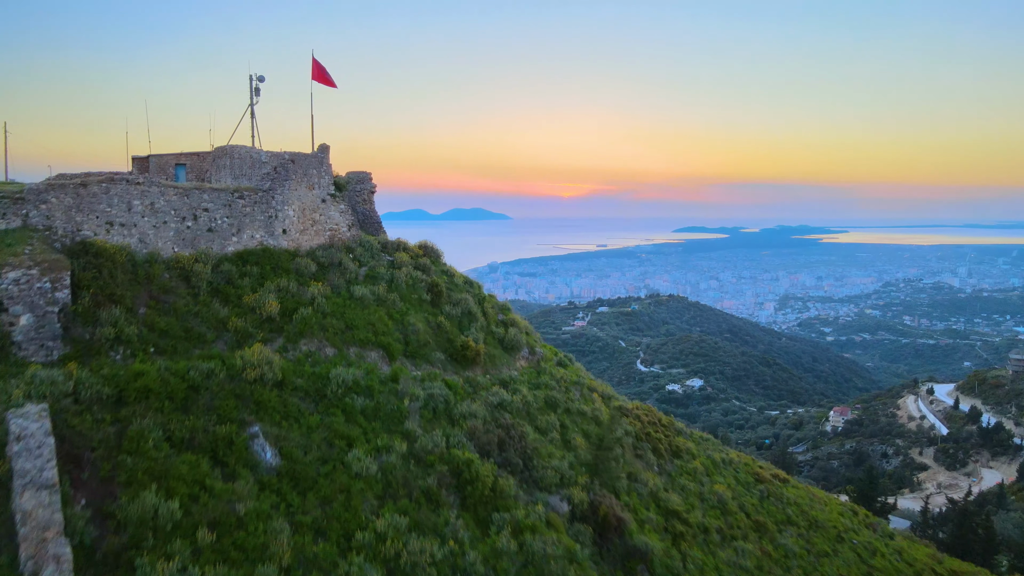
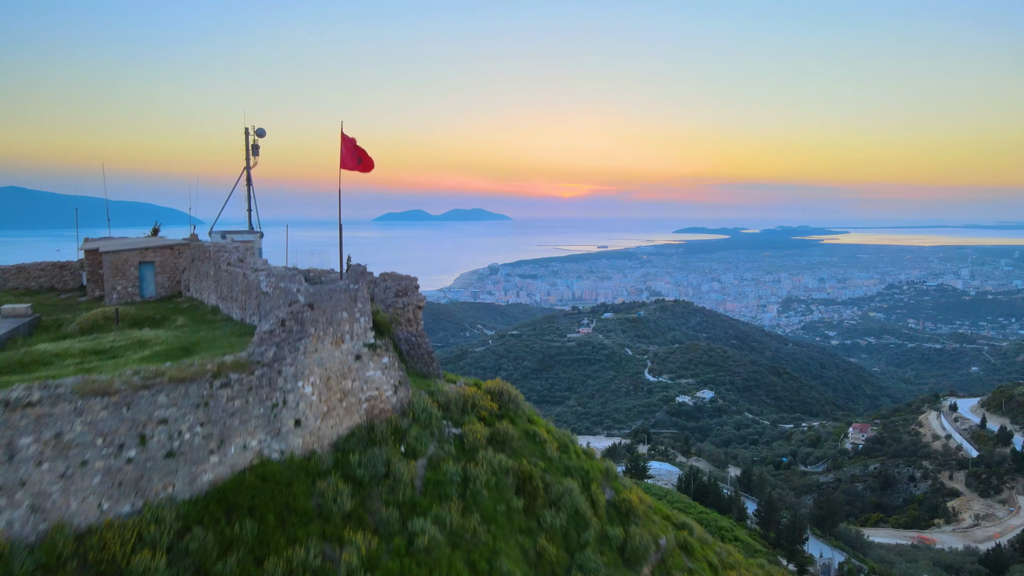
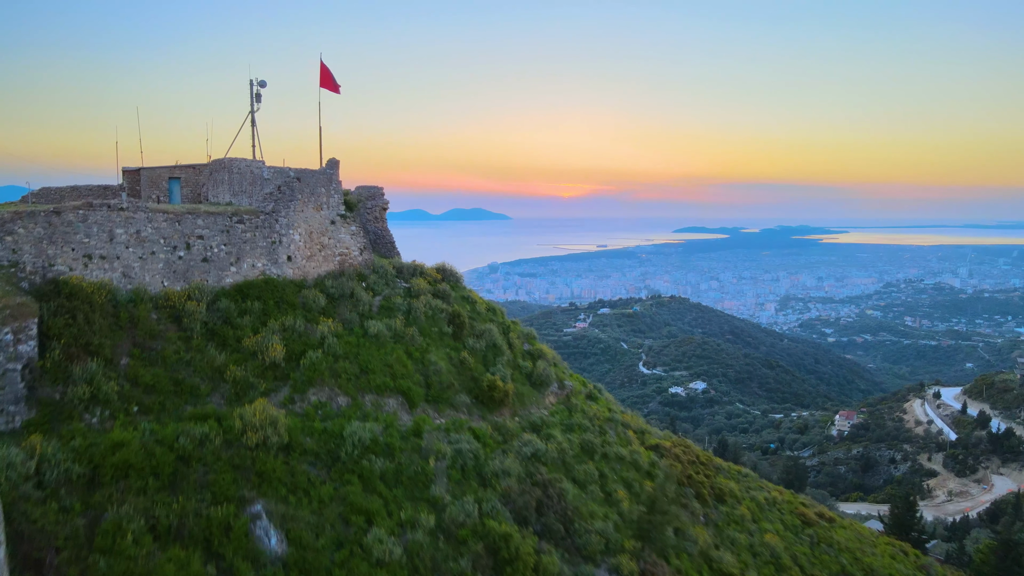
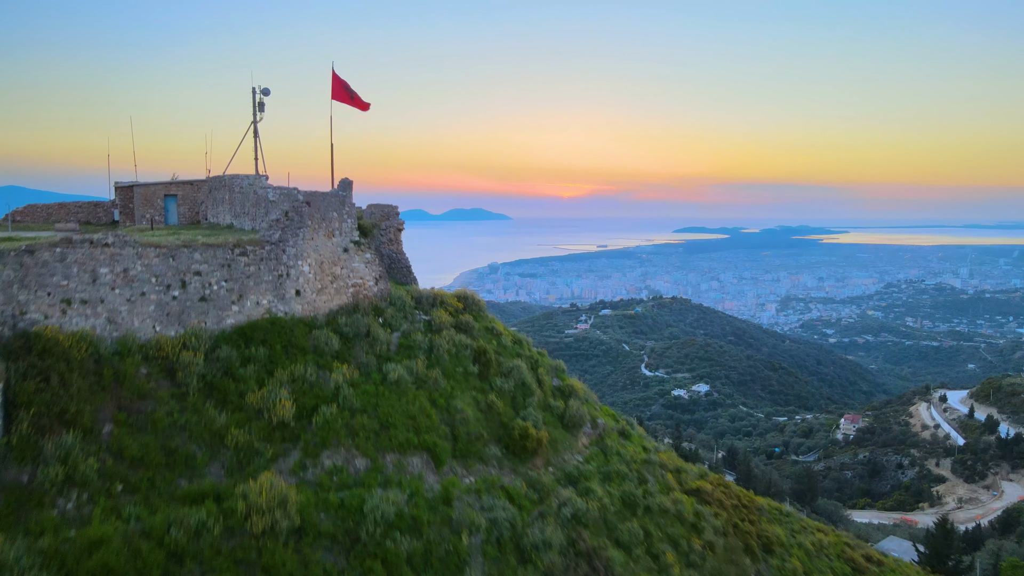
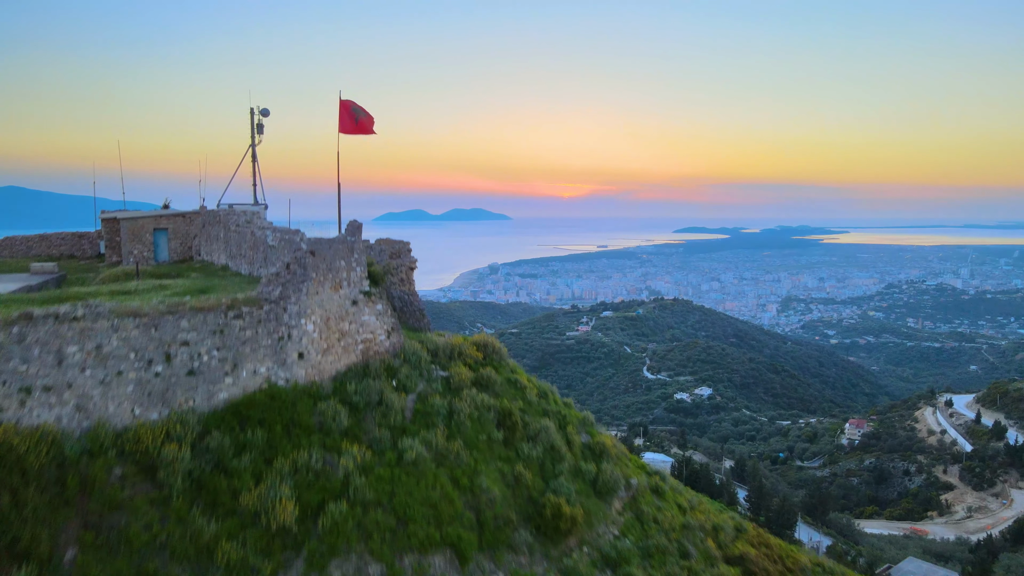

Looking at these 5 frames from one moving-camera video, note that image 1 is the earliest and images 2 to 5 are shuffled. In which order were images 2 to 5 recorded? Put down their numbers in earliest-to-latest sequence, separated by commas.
3, 4, 5, 2
